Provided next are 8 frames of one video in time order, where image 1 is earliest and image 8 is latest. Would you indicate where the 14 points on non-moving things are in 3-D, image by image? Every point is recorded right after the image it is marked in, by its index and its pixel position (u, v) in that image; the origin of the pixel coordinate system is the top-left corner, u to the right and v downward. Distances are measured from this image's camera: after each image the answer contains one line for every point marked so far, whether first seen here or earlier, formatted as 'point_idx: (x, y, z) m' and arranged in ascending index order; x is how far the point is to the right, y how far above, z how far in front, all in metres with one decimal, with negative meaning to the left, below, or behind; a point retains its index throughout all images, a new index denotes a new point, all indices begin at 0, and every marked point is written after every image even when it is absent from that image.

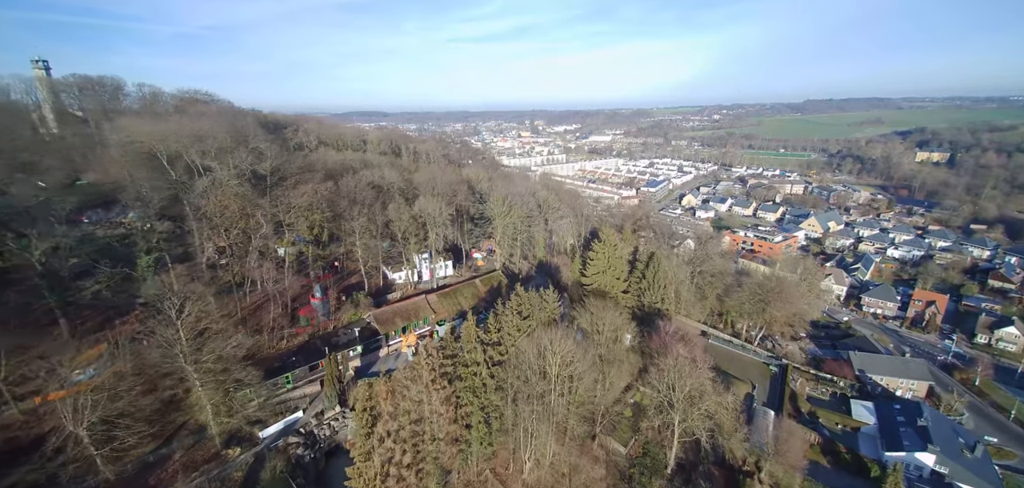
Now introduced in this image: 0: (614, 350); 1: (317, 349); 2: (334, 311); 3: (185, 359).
0: (+4.0, -4.2, +17.0) m
1: (-7.5, -4.0, +16.5) m
2: (-7.6, -2.9, +18.5) m
3: (-8.8, -3.1, +11.6) m
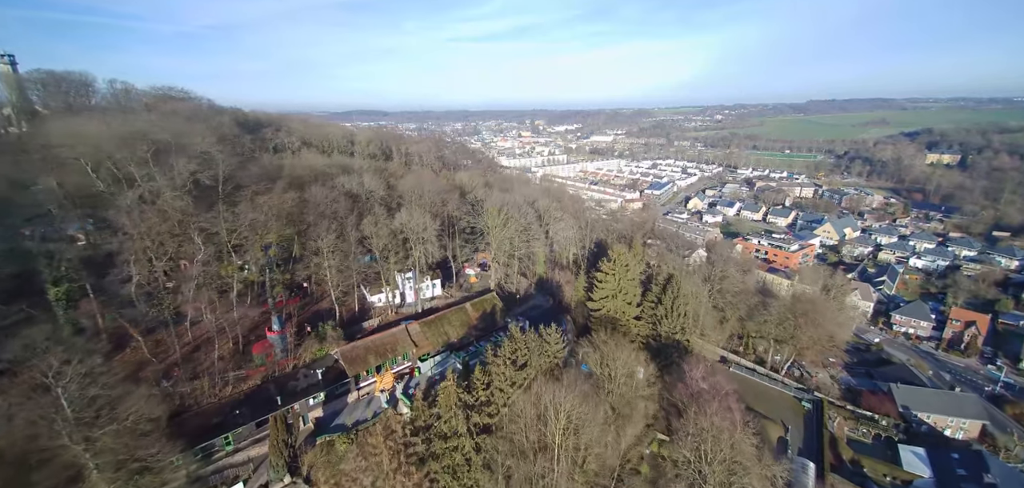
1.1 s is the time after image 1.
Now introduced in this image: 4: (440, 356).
0: (+3.8, -5.0, +14.1) m
1: (-7.7, -4.8, +13.5) m
2: (-7.8, -3.7, +15.6) m
3: (-9.0, -3.9, +8.7) m
4: (-2.8, -4.4, +16.9) m
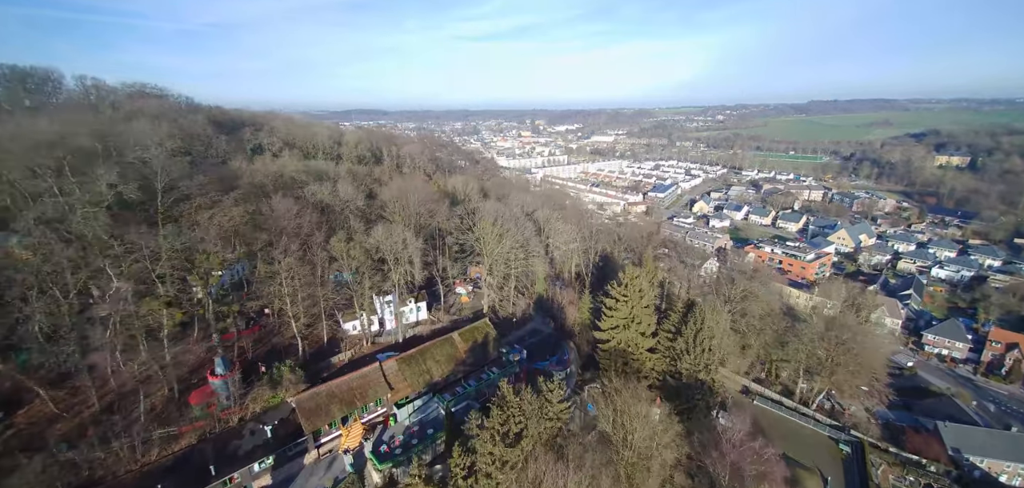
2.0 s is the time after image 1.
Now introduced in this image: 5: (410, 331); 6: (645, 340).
0: (+3.6, -5.8, +11.4) m
1: (-7.9, -5.6, +10.9) m
2: (-8.0, -4.4, +12.9) m
3: (-9.2, -4.7, +6.1) m
4: (-3.0, -5.2, +14.3) m
5: (-4.1, -3.5, +17.4) m
6: (+5.0, -3.6, +16.1) m
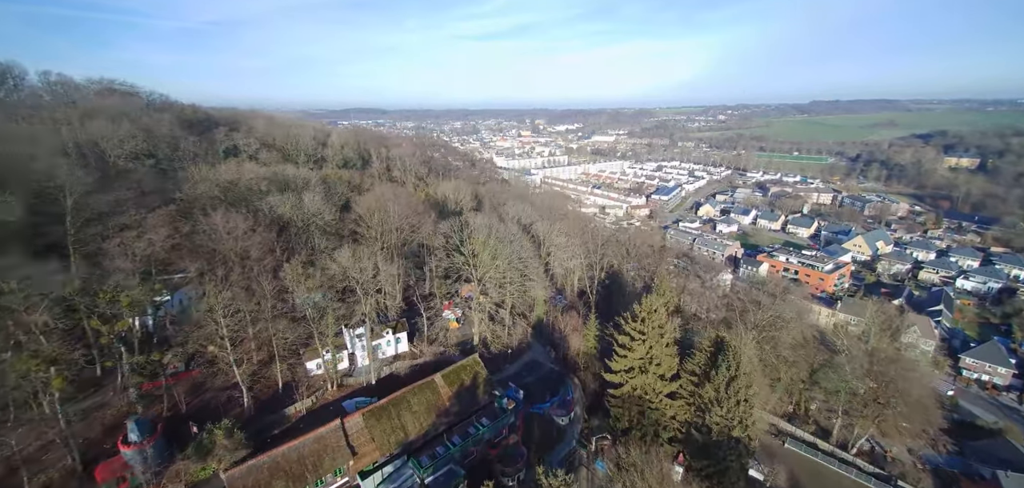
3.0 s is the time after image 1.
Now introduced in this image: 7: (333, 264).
0: (+3.4, -6.6, +8.8) m
1: (-8.1, -6.4, +8.2) m
2: (-8.2, -5.2, +10.2) m
3: (-9.4, -5.5, +3.4) m
4: (-3.3, -5.9, +11.6) m
5: (-4.3, -4.3, +14.7) m
6: (+4.8, -4.4, +13.4) m
7: (-5.8, -0.6, +14.2) m
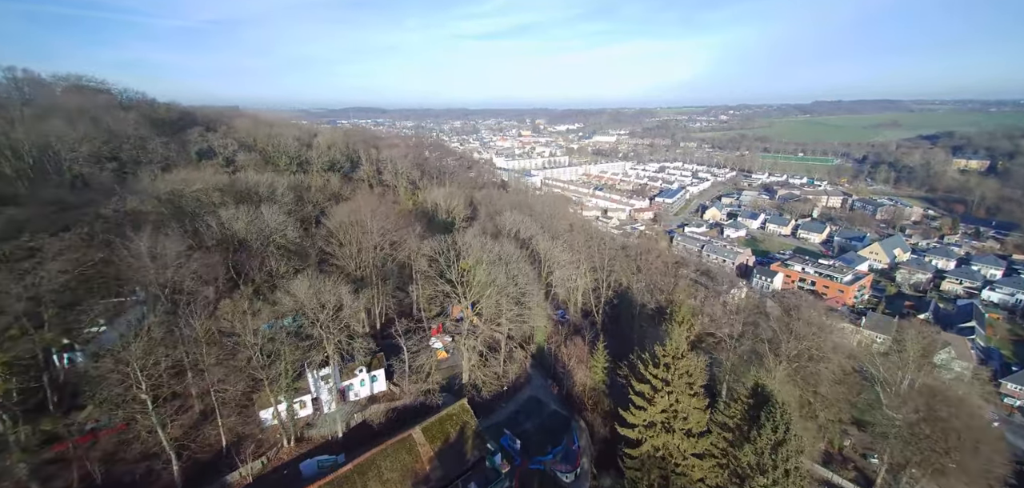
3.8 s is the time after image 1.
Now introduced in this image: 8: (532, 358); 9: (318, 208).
0: (+3.3, -7.4, +6.4) m
1: (-8.3, -7.1, +5.8) m
2: (-8.4, -5.9, +7.8) m
3: (-9.5, -6.2, +1.0) m
4: (-3.4, -6.6, +9.2) m
5: (-4.5, -5.0, +12.4) m
6: (+4.6, -5.1, +11.1) m
7: (-6.0, -1.3, +11.8) m
8: (+0.8, -4.4, +16.6) m
9: (-7.9, +1.5, +17.6) m
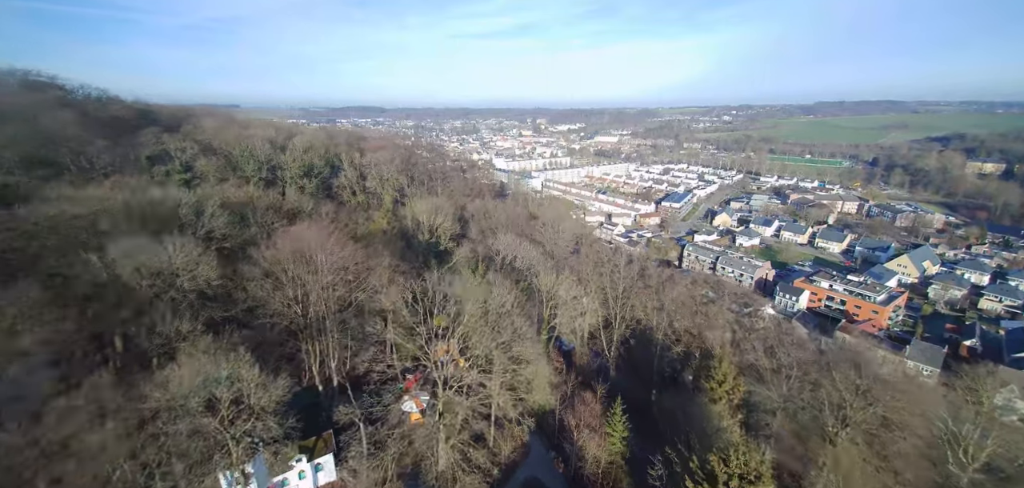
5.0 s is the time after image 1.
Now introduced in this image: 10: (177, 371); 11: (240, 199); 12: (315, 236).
0: (+3.0, -8.5, +2.9) m
1: (-8.5, -8.1, +2.4) m
2: (-8.6, -7.0, +4.4) m
3: (-9.8, -7.2, -2.4) m
4: (-3.6, -7.7, +5.8) m
5: (-4.7, -6.1, +8.9) m
6: (+4.4, -6.2, +7.6) m
7: (-6.2, -2.4, +8.4) m
8: (+0.6, -5.5, +13.2) m
9: (-8.1, +0.4, +14.1) m
10: (-6.1, -2.4, +8.3) m
11: (-10.2, +1.7, +16.3) m
12: (-6.0, +0.1, +13.5) m
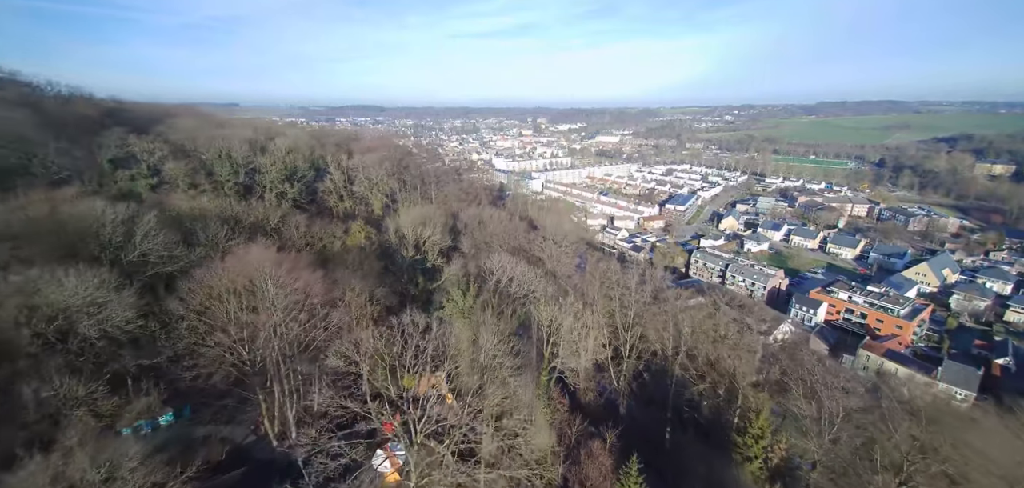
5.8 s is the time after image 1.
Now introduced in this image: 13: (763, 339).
0: (+2.9, -9.1, +0.8) m
1: (-8.7, -8.8, +0.3) m
2: (-8.8, -7.6, +2.3) m
3: (-9.9, -7.9, -4.5) m
4: (-3.8, -8.4, +3.7) m
5: (-4.8, -6.7, +6.8) m
6: (+4.3, -6.9, +5.5) m
7: (-6.3, -3.0, +6.3) m
8: (+0.4, -6.1, +11.1) m
9: (-8.2, -0.2, +12.0) m
10: (-6.2, -3.0, +6.2) m
11: (-10.4, +1.1, +14.2) m
12: (-6.2, -0.5, +11.4) m
13: (+8.5, -3.8, +16.1) m
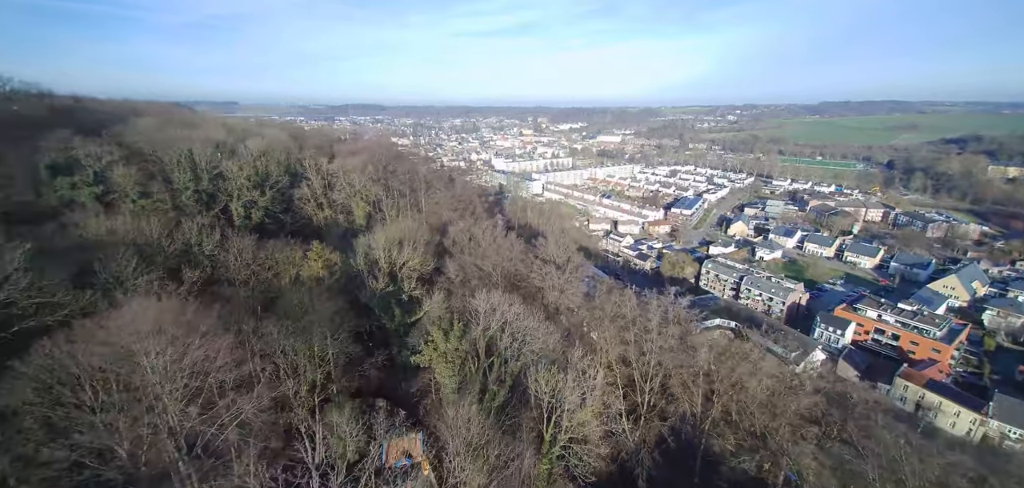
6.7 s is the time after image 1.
0: (+2.6, -10.0, -1.9) m
1: (-8.9, -9.6, -2.5) m
2: (-9.0, -8.4, -0.4) m
3: (-10.2, -8.7, -7.3) m
4: (-4.0, -9.2, +0.9) m
5: (-5.0, -7.6, +4.1) m
6: (+4.1, -7.7, +2.7) m
7: (-6.5, -3.9, +3.5) m
8: (+0.2, -7.0, +8.3) m
9: (-8.4, -1.0, +9.3) m
10: (-6.4, -3.8, +3.4) m
11: (-10.5, +0.3, +11.5) m
12: (-6.4, -1.3, +8.6) m
13: (+8.3, -4.7, +13.3) m
